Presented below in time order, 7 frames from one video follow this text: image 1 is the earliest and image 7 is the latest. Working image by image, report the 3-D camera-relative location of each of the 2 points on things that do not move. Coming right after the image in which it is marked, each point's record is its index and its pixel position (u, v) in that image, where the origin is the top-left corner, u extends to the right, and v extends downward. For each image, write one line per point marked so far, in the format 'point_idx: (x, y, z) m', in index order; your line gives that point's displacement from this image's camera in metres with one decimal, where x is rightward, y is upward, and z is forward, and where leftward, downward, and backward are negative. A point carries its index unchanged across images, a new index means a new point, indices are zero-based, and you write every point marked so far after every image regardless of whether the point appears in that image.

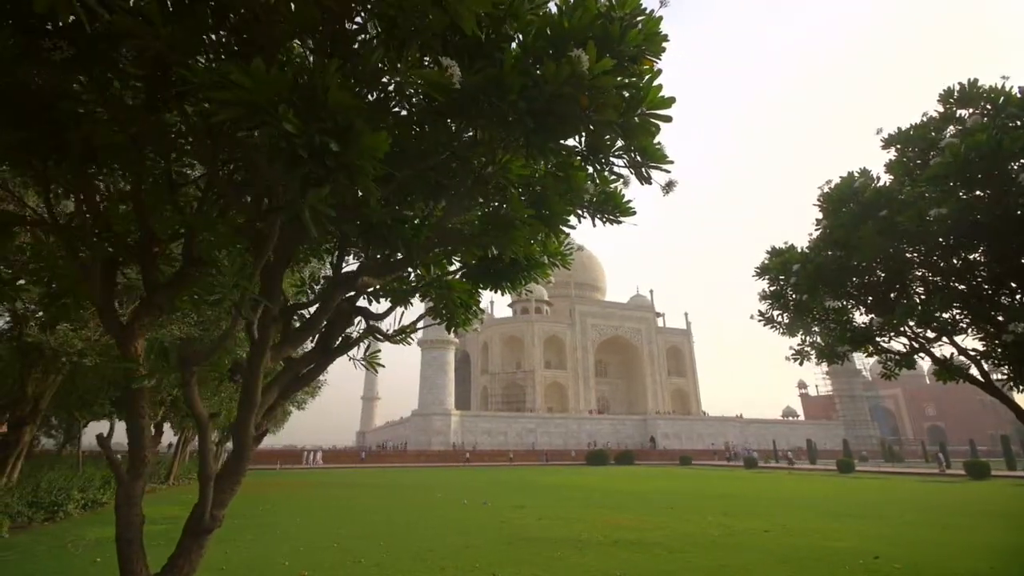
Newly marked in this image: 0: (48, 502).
0: (-7.7, -3.6, +10.1) m
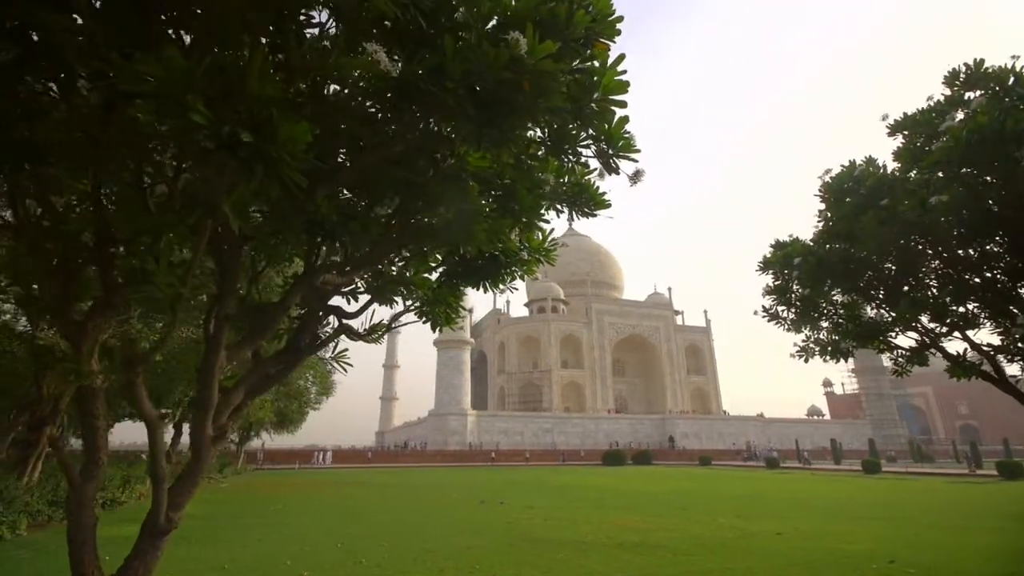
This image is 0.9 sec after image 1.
0: (-7.6, -3.7, +10.3) m
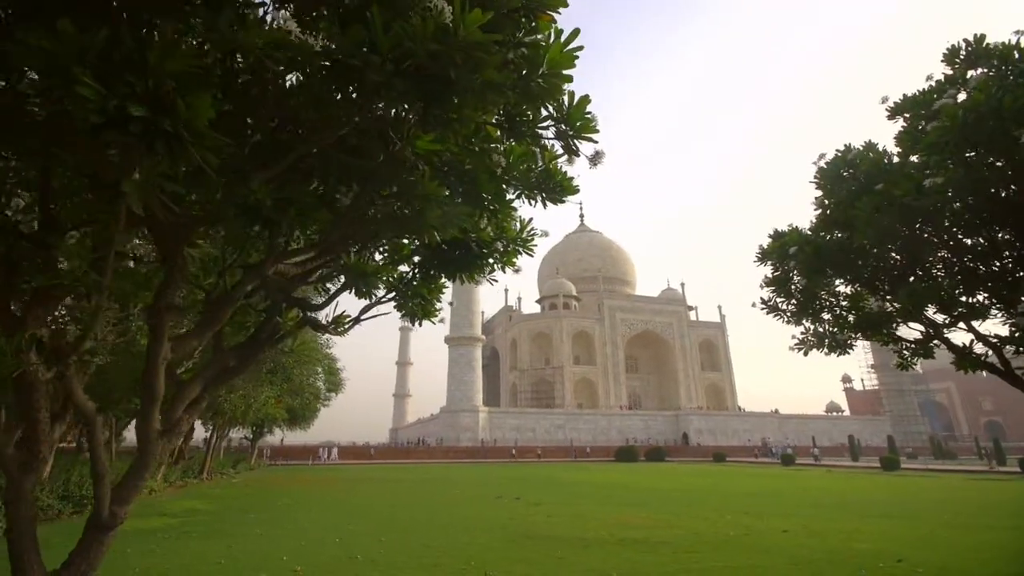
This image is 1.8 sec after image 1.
0: (-7.5, -3.6, +10.4) m
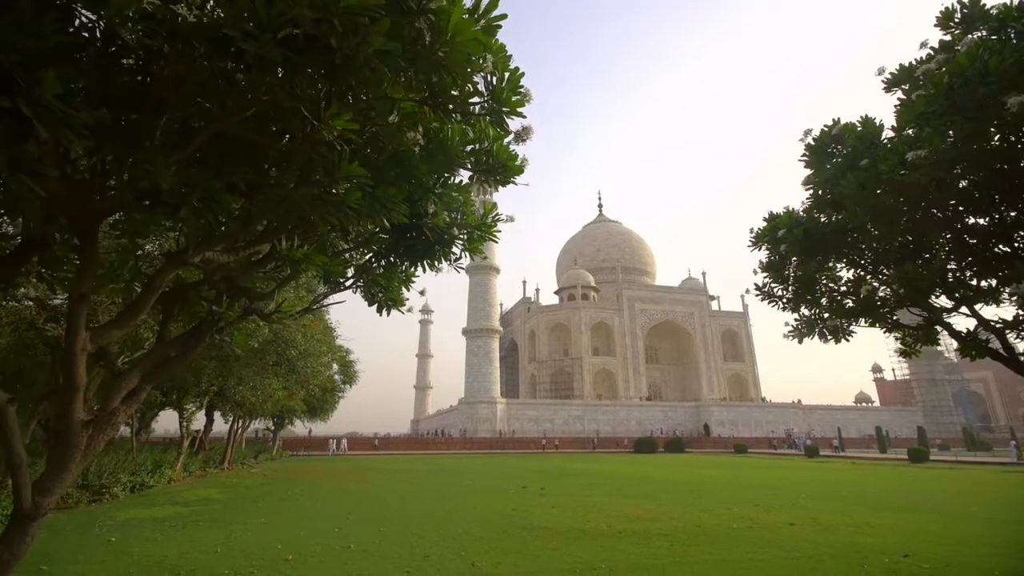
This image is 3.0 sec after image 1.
0: (-7.4, -3.5, +10.7) m
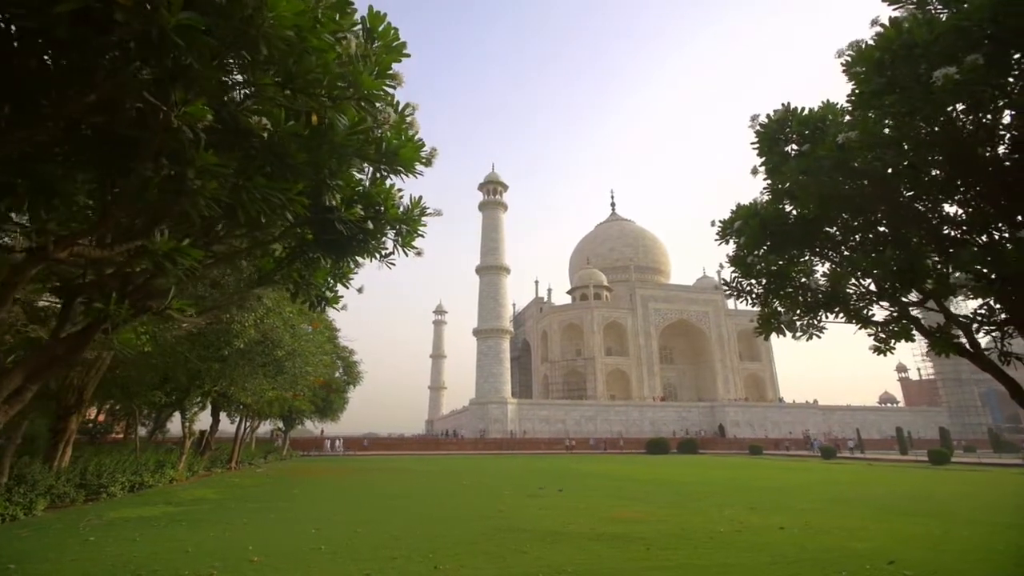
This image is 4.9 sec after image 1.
0: (-7.6, -3.6, +10.8) m
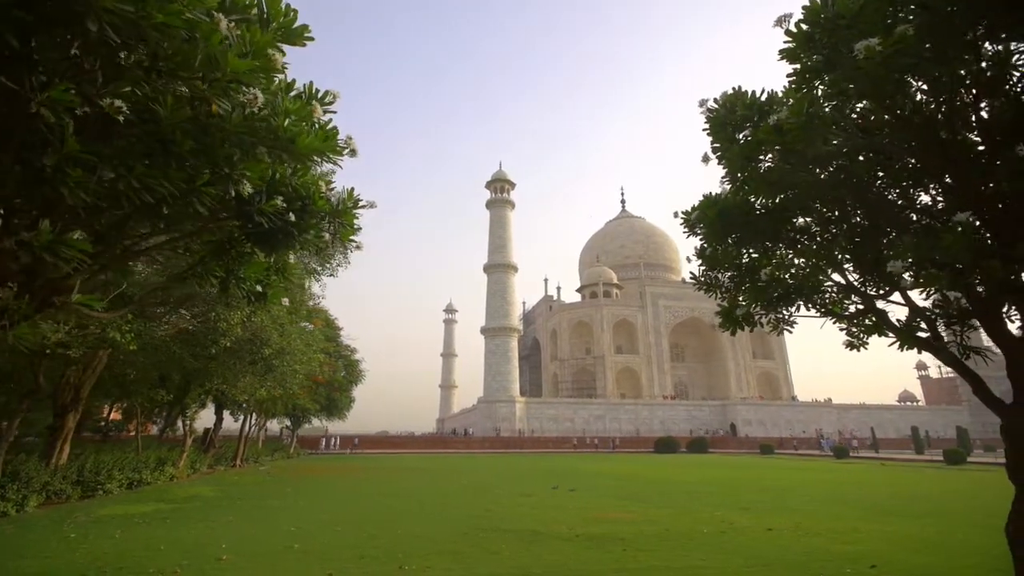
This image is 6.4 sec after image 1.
0: (-7.7, -3.6, +10.9) m
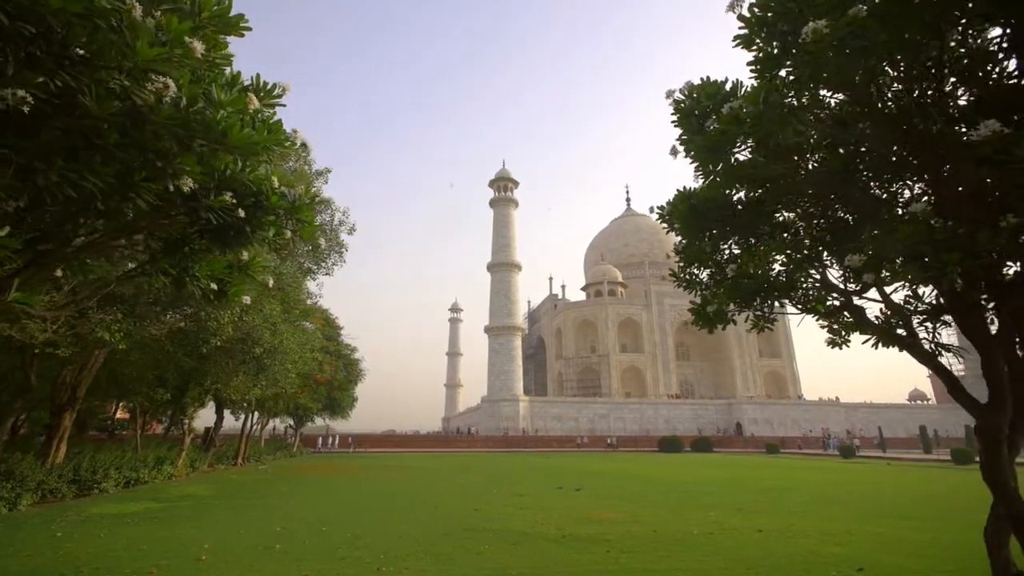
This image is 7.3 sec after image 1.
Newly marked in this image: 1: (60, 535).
0: (-7.8, -3.5, +11.0) m
1: (-5.6, -3.1, +7.4) m
